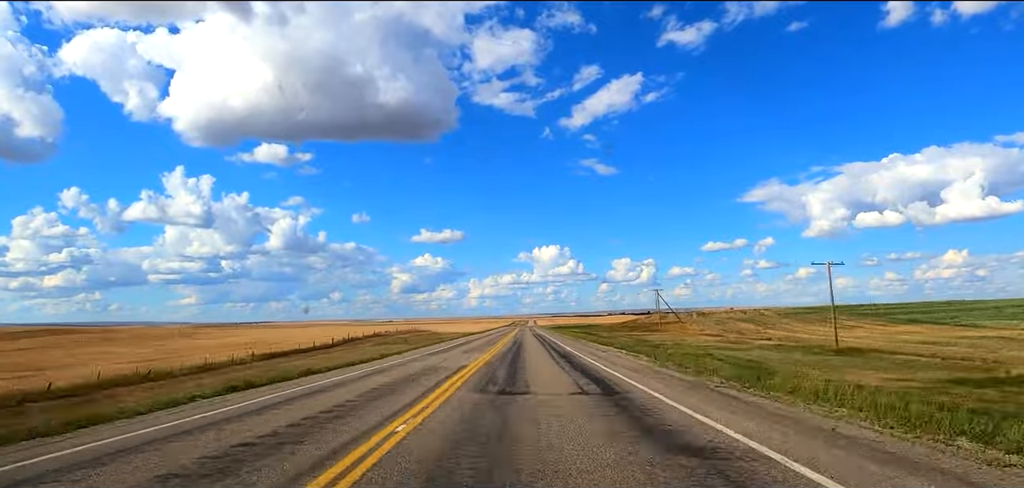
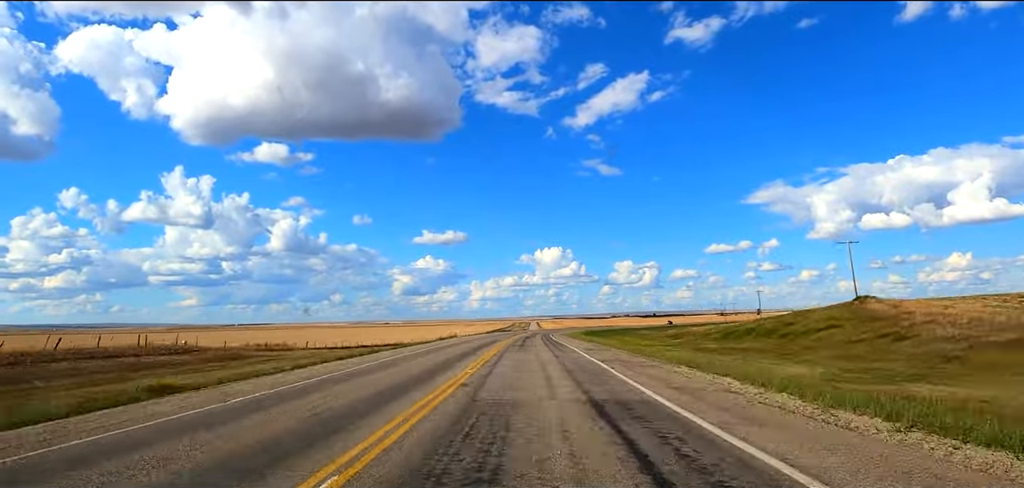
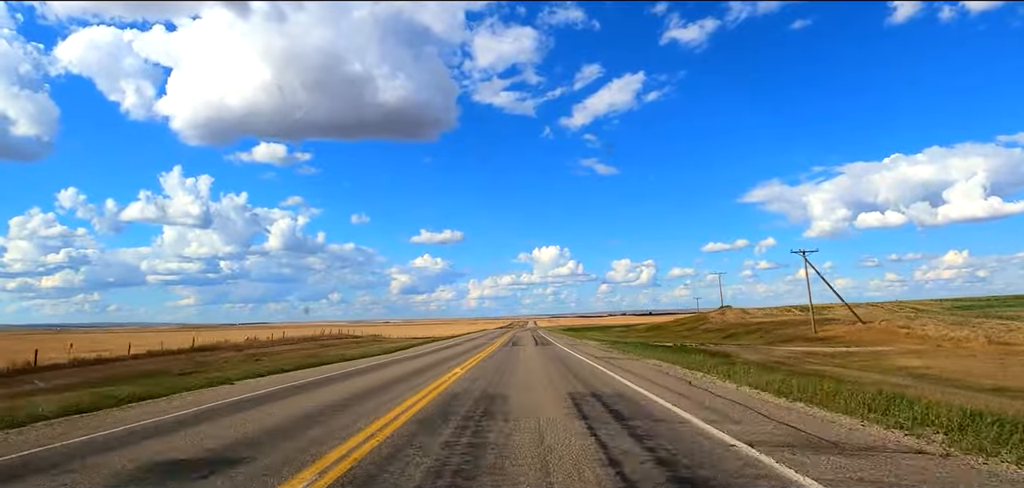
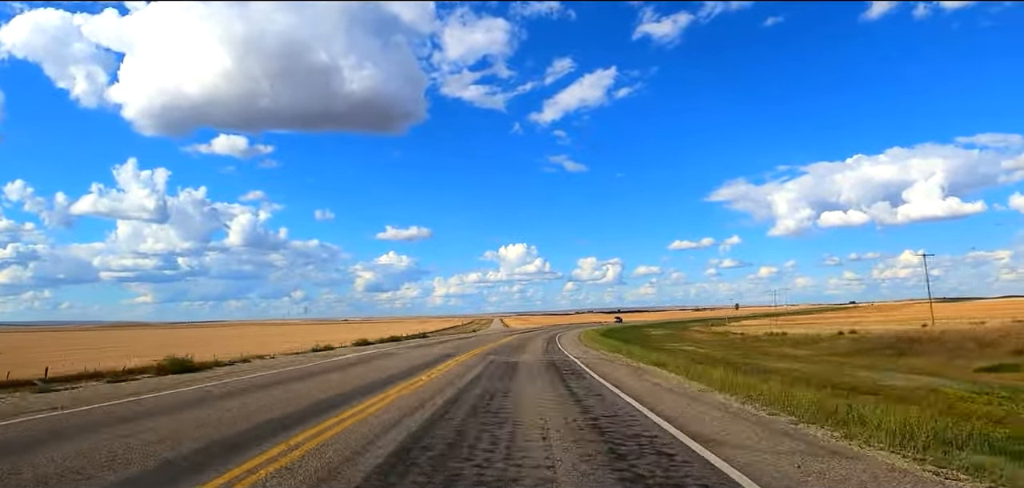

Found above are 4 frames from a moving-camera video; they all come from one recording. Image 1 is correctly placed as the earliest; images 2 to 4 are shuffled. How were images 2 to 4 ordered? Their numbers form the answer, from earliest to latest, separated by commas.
3, 2, 4
